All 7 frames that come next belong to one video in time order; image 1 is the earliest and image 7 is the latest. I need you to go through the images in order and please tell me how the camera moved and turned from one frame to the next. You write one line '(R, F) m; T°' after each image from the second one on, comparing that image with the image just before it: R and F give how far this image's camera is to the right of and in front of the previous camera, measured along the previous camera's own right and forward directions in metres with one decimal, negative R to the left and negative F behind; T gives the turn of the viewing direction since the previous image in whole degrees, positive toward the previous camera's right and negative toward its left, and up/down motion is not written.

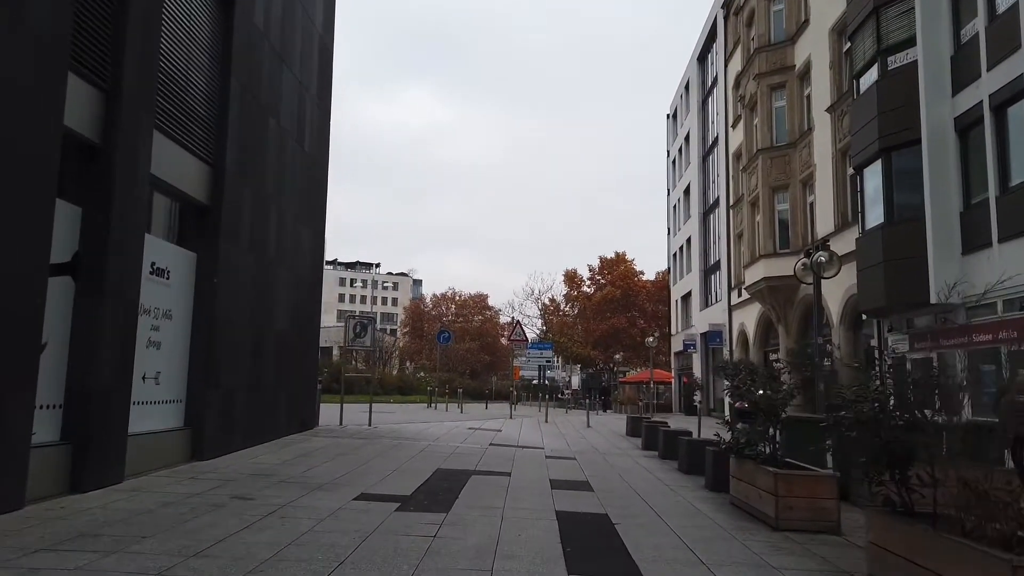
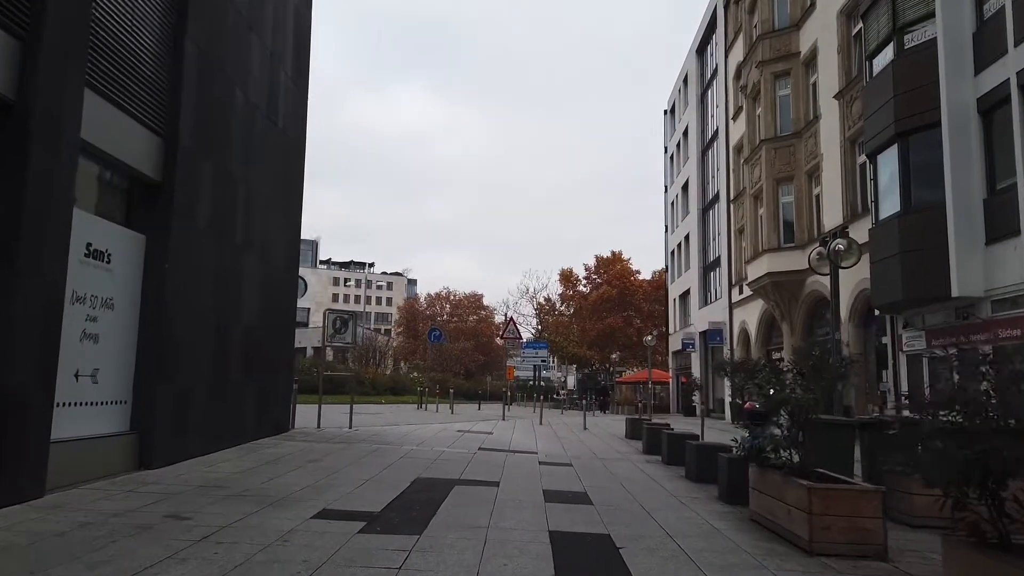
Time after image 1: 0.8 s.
(+0.1, +1.2) m; 0°
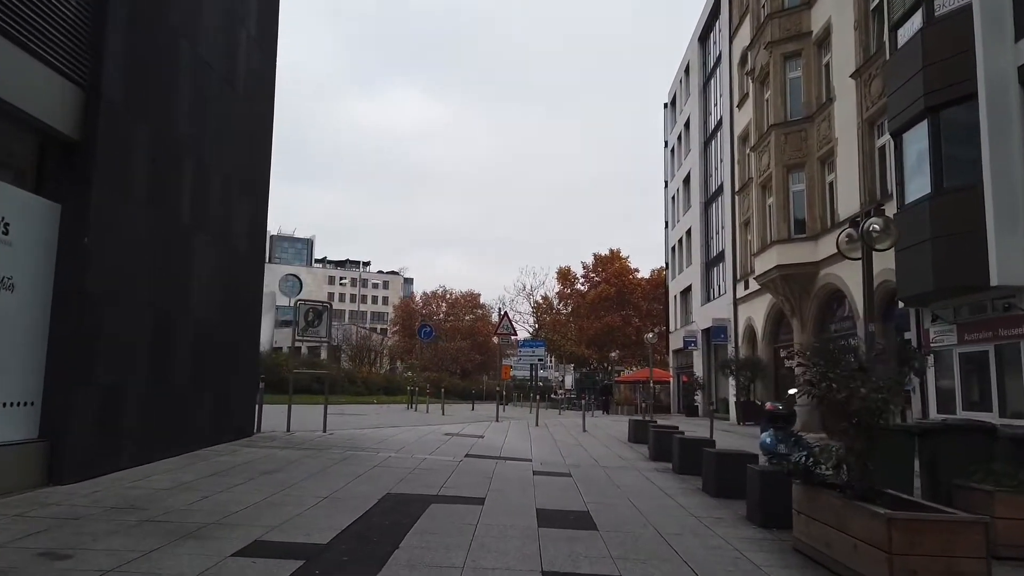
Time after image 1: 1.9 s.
(+0.1, +1.6) m; 0°
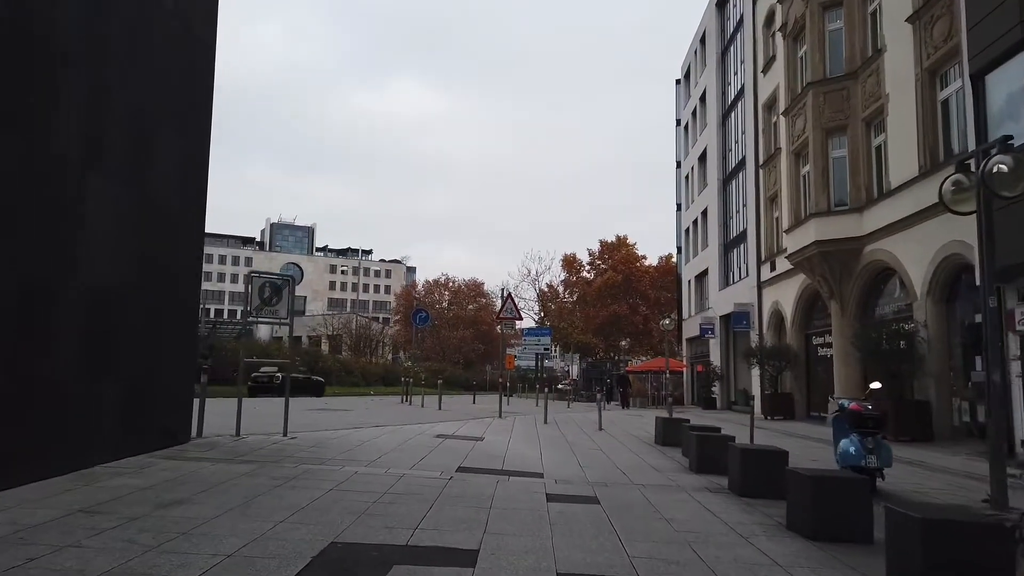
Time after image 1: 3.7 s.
(0.0, +2.8) m; 0°
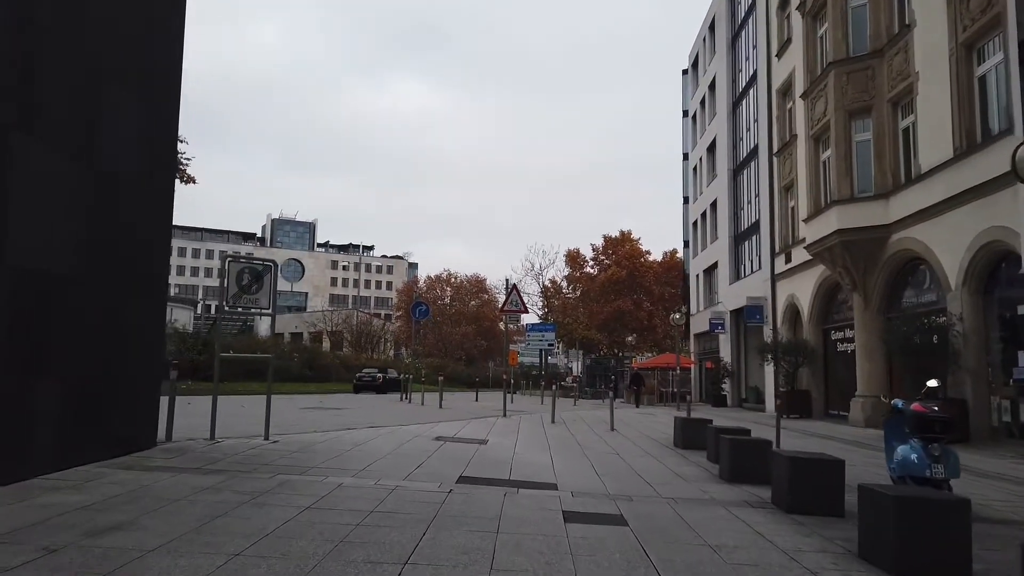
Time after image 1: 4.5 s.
(-0.1, +1.2) m; 0°
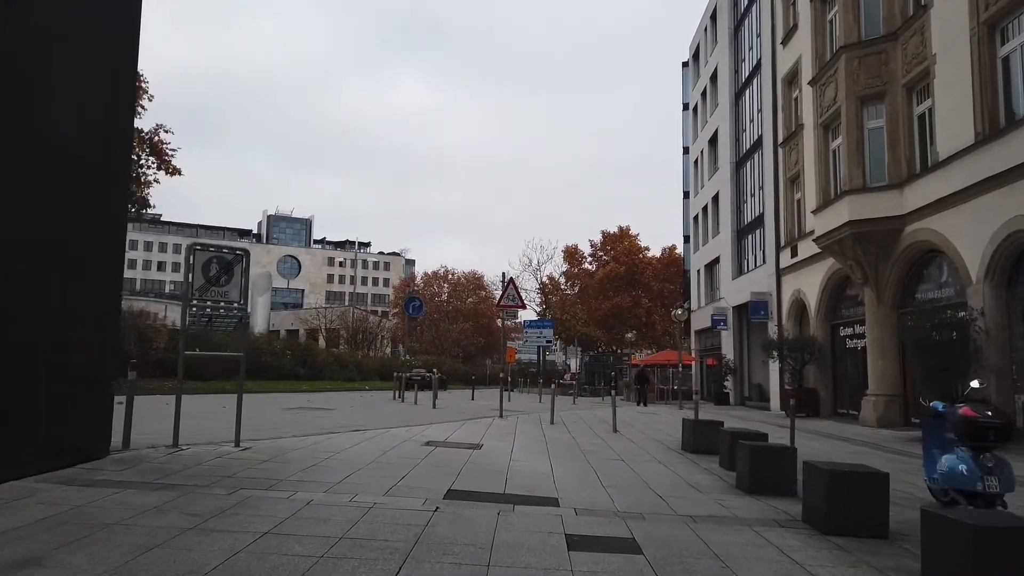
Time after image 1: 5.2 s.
(0.0, +1.0) m; 0°
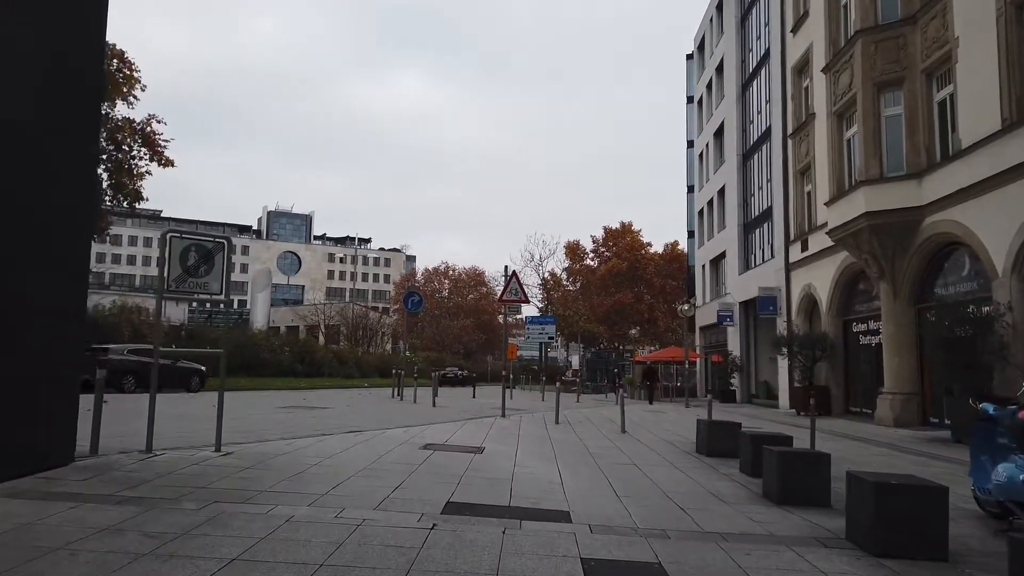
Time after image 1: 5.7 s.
(0.0, +0.8) m; 0°
